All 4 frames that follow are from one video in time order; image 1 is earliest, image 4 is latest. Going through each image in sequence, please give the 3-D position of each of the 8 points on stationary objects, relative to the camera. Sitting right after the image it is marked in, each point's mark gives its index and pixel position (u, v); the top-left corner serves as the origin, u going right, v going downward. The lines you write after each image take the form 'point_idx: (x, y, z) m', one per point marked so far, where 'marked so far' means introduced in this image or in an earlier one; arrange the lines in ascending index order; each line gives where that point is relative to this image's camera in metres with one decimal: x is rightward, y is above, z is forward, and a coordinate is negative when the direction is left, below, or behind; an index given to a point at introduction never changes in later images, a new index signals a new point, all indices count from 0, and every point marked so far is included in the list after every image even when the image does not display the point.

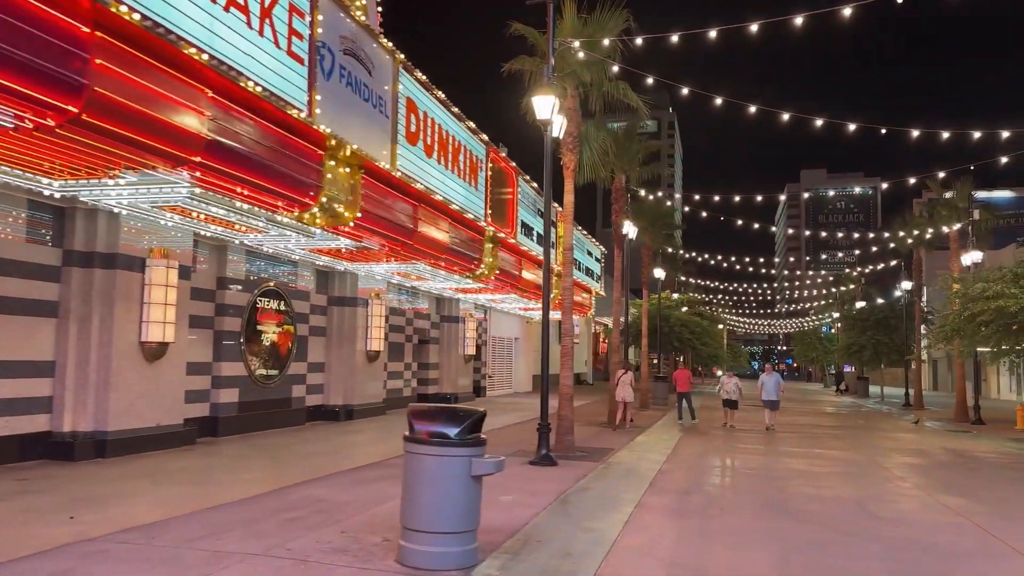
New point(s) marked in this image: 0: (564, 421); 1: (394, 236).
0: (+0.9, -2.3, +14.3) m
1: (-2.0, +0.9, +14.5) m
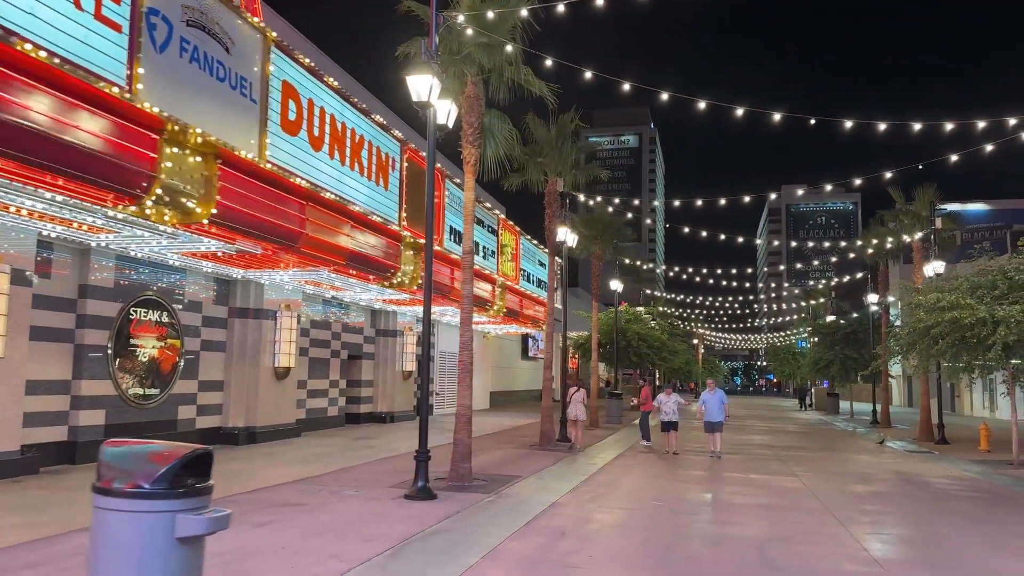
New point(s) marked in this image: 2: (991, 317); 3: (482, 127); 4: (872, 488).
0: (-0.8, -2.4, +12.7) m
1: (-3.7, +0.8, +12.9) m
2: (+9.7, -0.6, +17.2) m
3: (-0.5, +2.5, +13.3) m
4: (+6.1, -3.4, +14.4) m
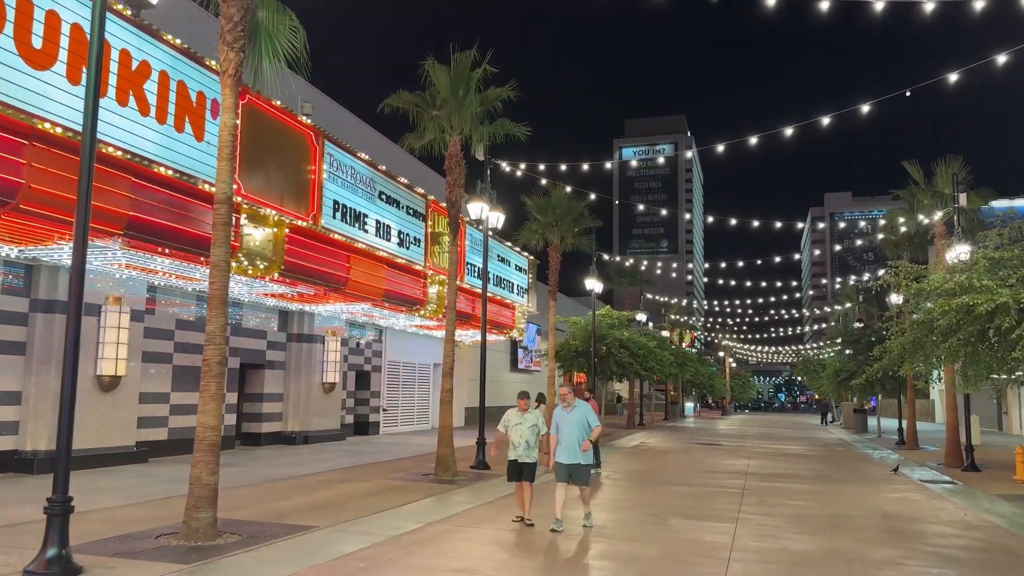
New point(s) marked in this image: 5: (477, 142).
0: (-3.2, -2.0, +8.6) m
1: (-6.1, +1.1, +9.1) m
2: (+7.5, -0.2, +12.6) m
3: (-2.9, +2.9, +9.4) m
4: (+3.8, -3.0, +10.0) m
5: (-0.6, +2.8, +16.3) m
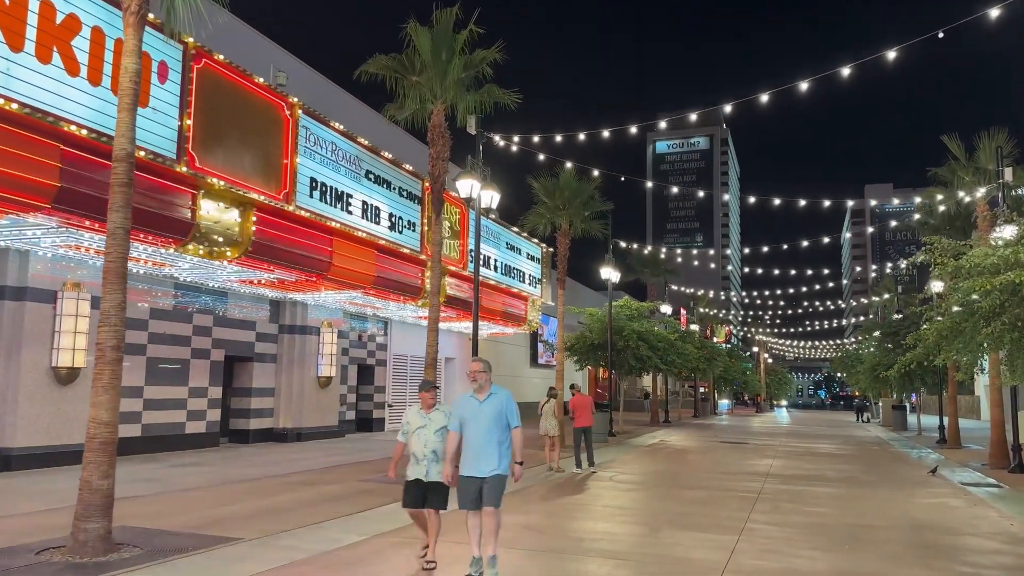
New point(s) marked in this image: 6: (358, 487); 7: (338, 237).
0: (-3.7, -1.8, +7.4) m
1: (-6.6, +1.4, +7.9) m
2: (+7.2, +0.1, +10.9) m
3: (-3.3, +3.2, +8.1) m
4: (+3.4, -2.7, +8.4) m
5: (-0.8, +3.1, +14.9) m
6: (-2.3, -3.0, +12.7) m
7: (-3.4, +1.0, +16.8) m
